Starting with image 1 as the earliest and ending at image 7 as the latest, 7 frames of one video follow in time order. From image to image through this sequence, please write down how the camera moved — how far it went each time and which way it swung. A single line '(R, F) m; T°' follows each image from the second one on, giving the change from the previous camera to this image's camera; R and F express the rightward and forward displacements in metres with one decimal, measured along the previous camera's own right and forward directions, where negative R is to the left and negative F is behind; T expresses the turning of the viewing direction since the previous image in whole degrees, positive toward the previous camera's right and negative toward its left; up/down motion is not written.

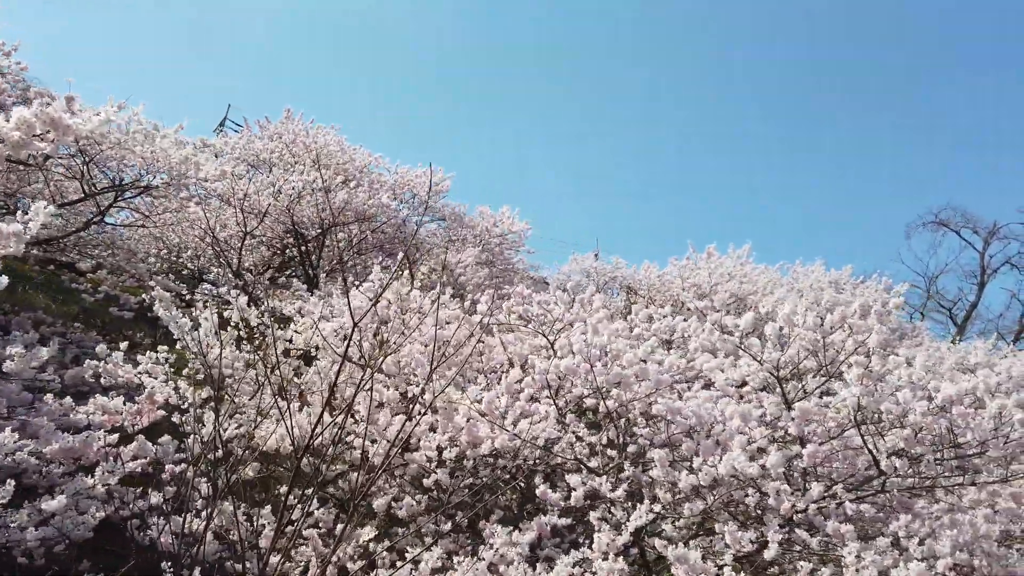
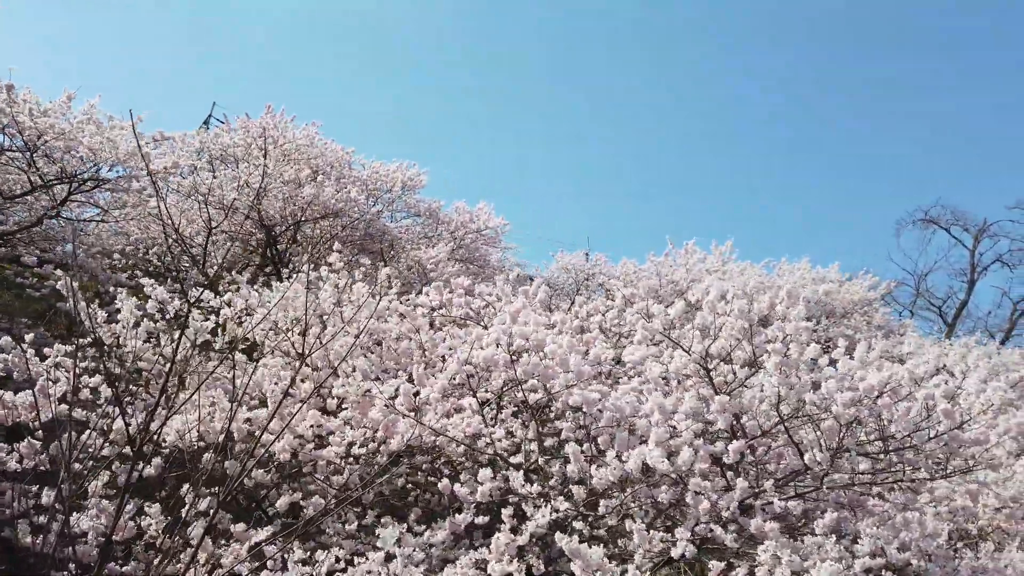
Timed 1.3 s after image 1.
(+0.6, +0.2) m; 0°
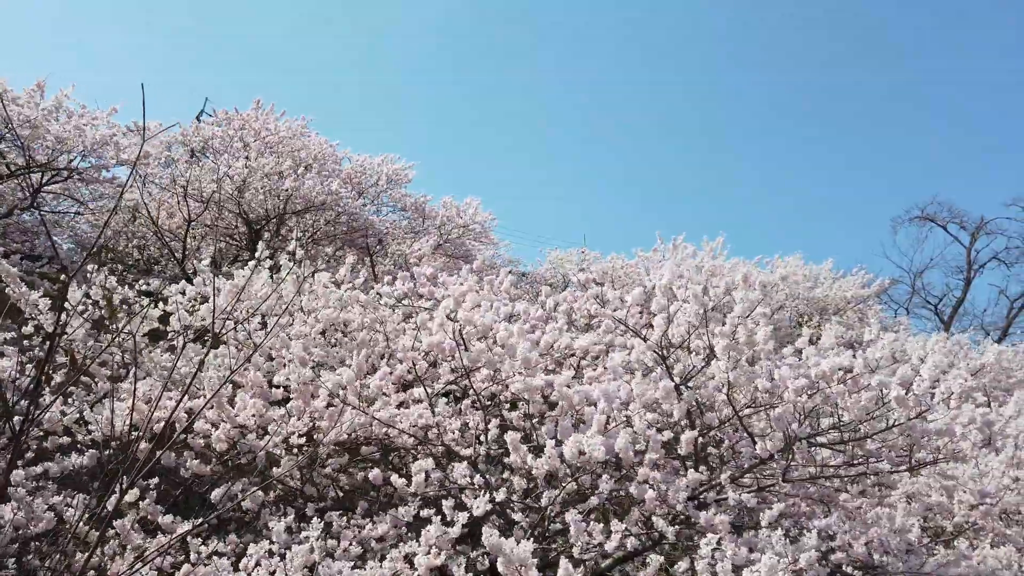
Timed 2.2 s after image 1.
(+0.4, +0.2) m; 0°
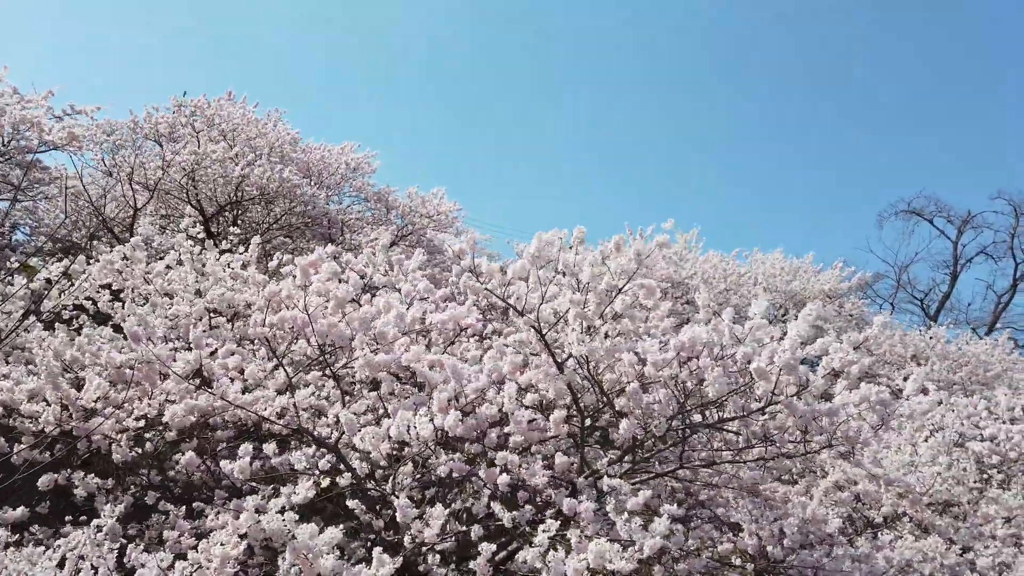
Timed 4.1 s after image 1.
(+0.9, +0.4) m; 0°
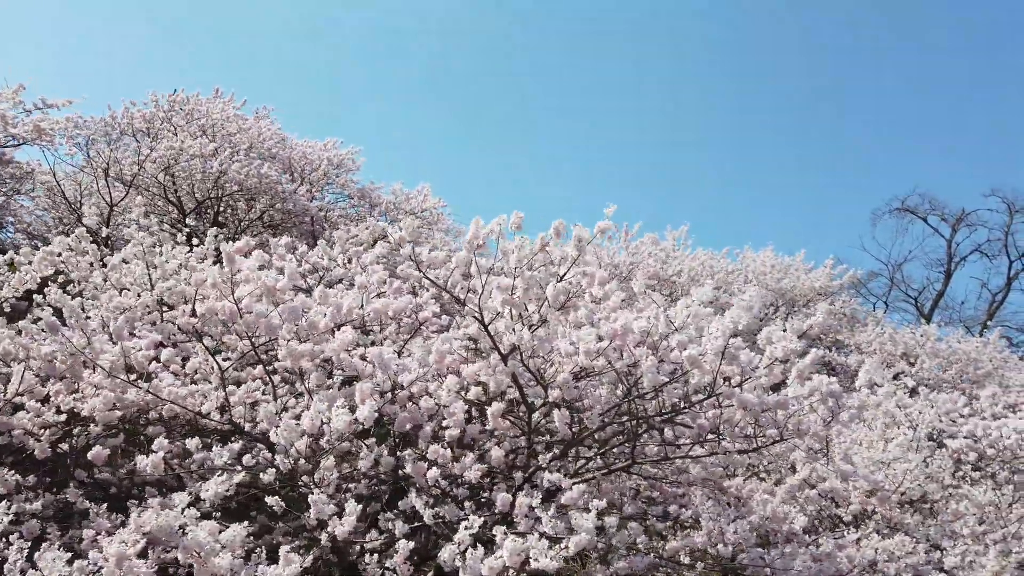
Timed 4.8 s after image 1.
(+0.4, +0.2) m; 0°
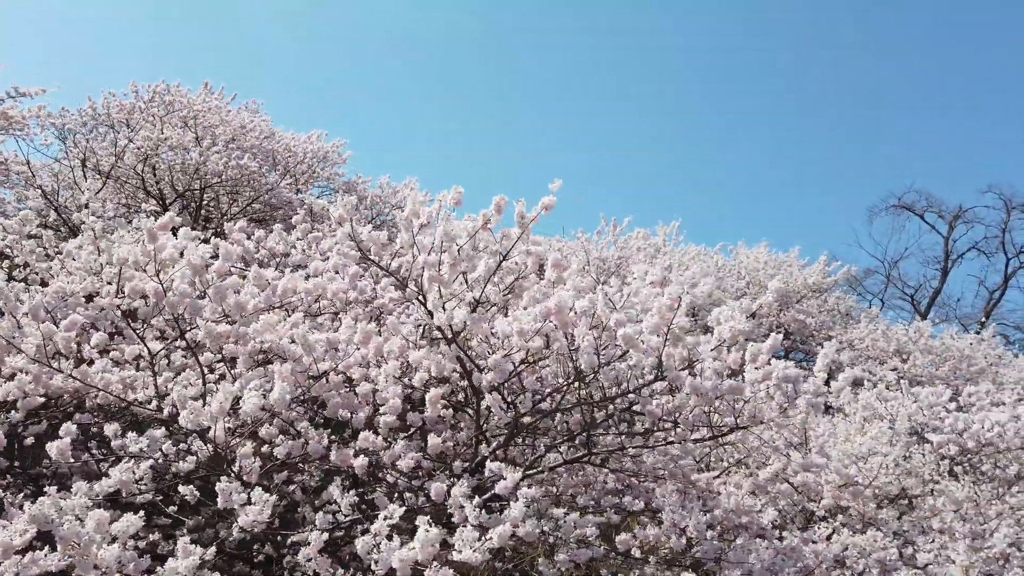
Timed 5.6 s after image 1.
(+0.3, +0.2) m; 0°
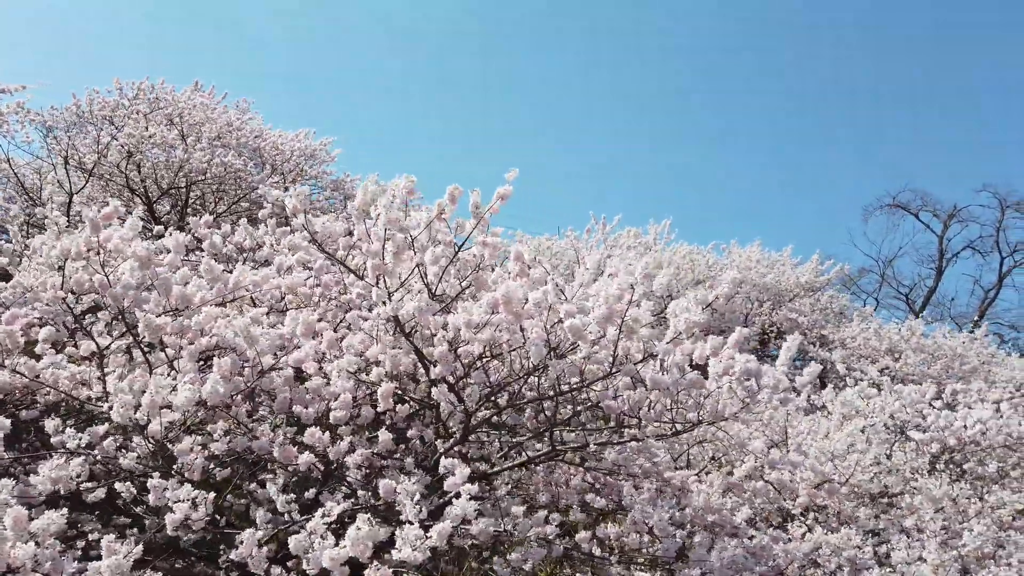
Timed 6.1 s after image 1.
(+0.2, +0.1) m; 0°
